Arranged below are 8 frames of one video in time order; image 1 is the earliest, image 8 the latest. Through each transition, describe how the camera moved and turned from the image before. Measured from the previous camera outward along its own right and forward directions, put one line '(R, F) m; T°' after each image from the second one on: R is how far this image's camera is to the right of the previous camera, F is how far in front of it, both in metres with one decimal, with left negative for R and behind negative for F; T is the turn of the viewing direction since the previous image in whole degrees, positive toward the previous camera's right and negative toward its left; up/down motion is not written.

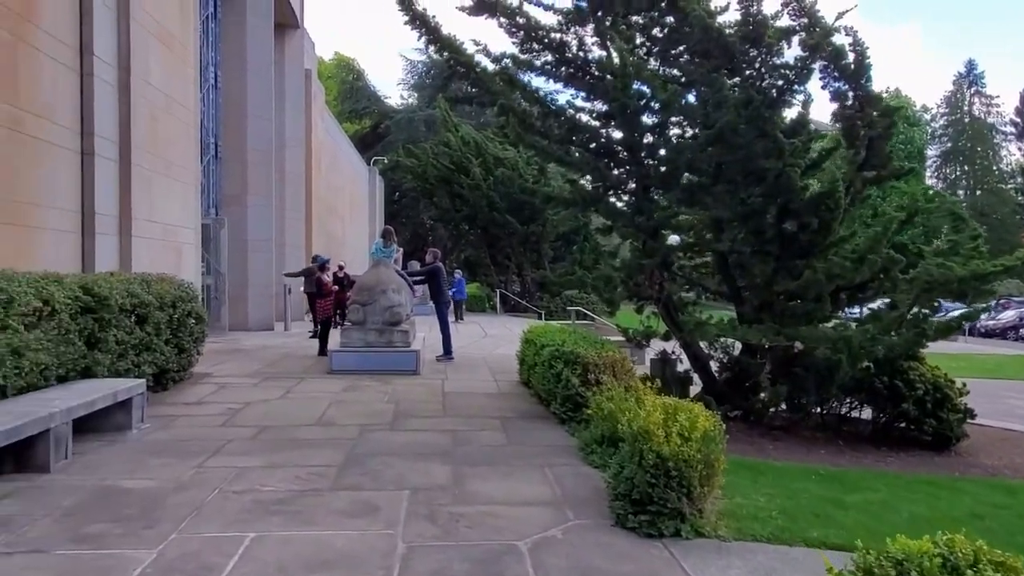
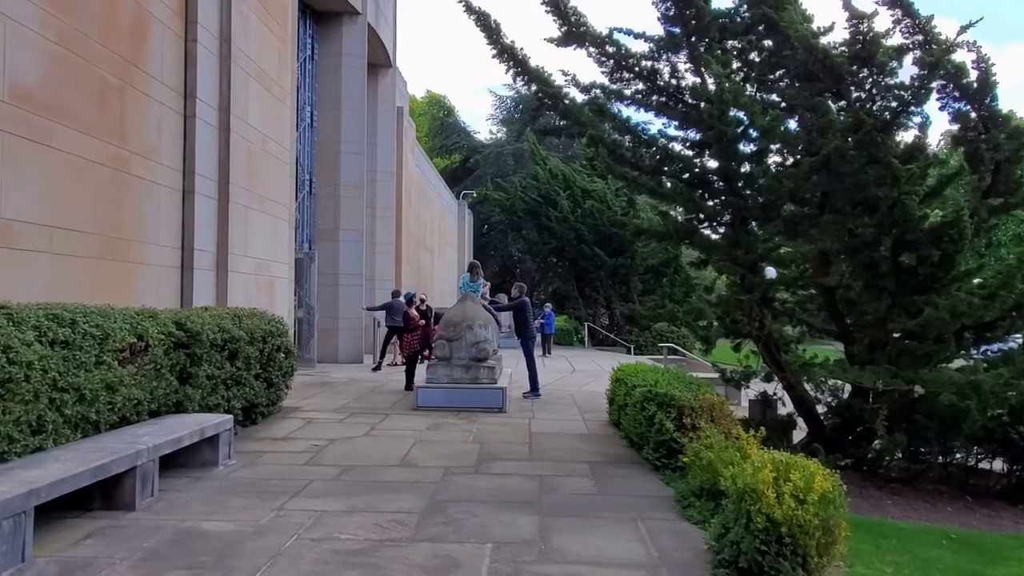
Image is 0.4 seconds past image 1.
(0.0, +0.3) m; -7°
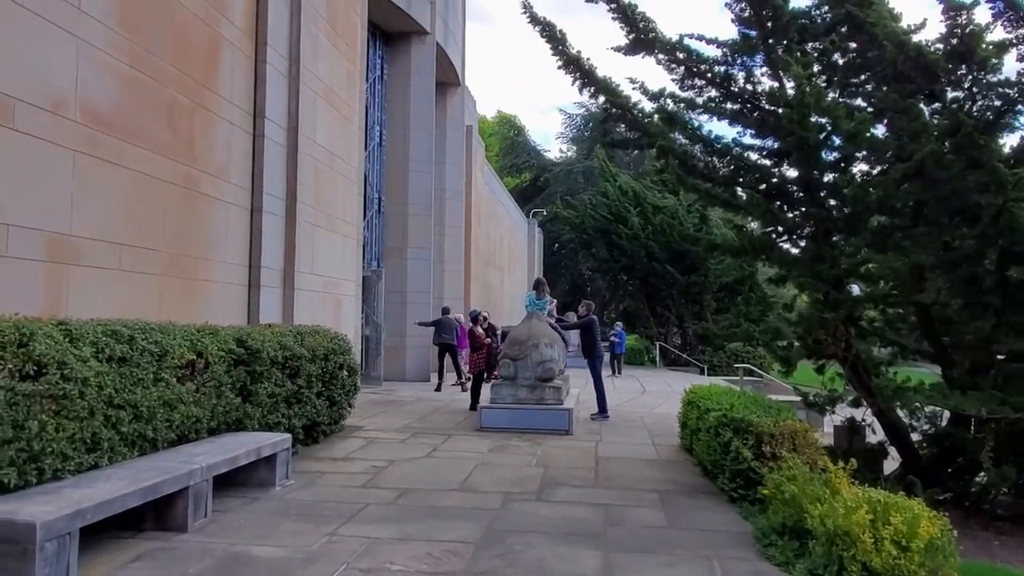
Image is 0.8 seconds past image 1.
(+0.1, +0.3) m; -5°
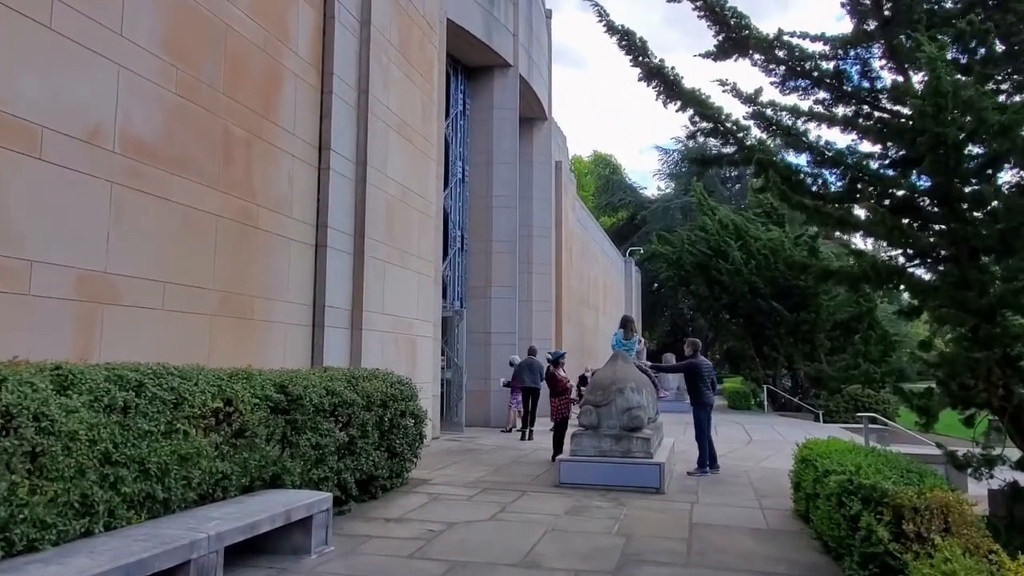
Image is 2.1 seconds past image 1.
(+0.2, +1.0) m; -8°
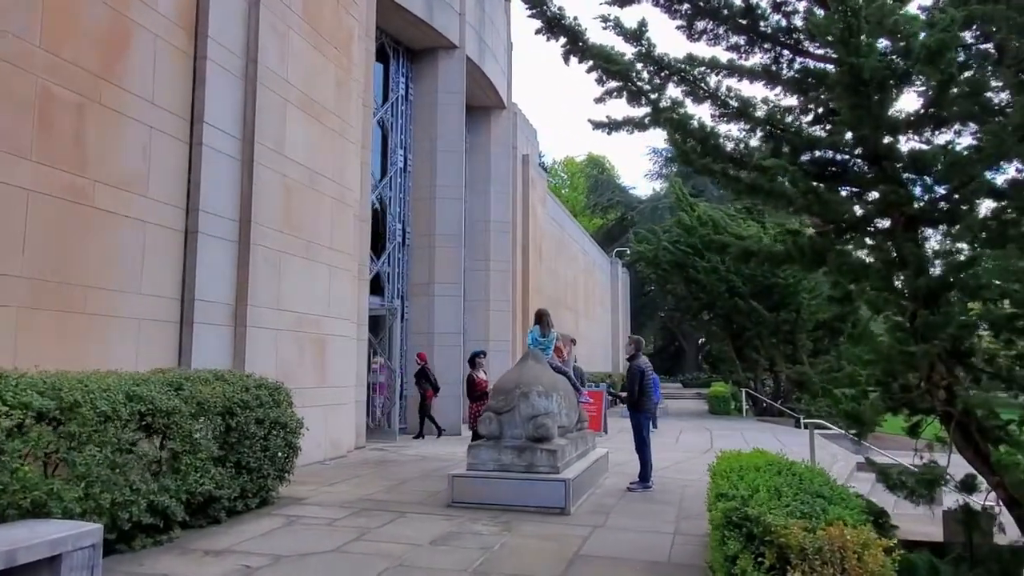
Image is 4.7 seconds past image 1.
(+1.2, +1.2) m; 0°
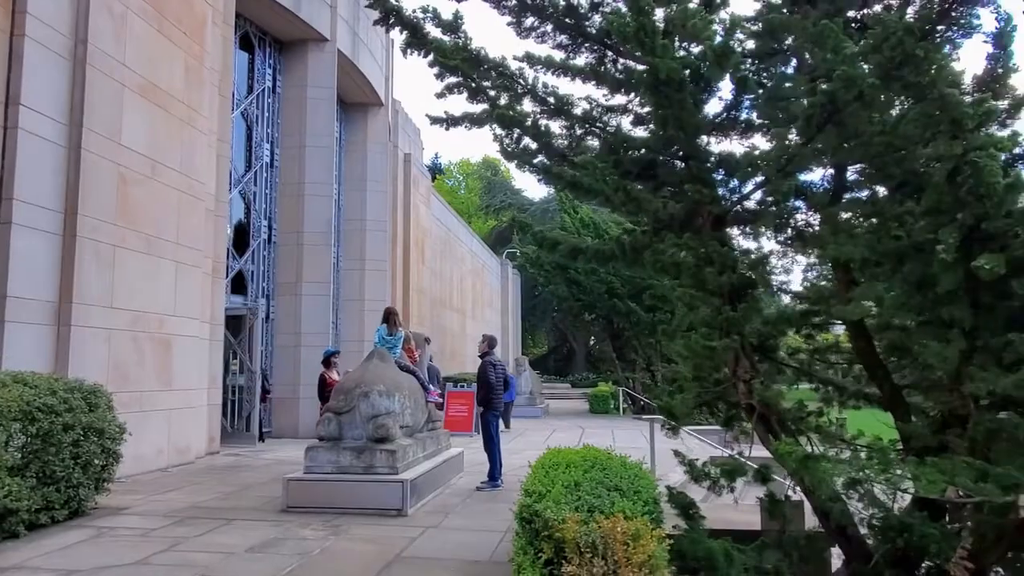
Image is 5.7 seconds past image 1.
(+0.6, +0.1) m; +8°
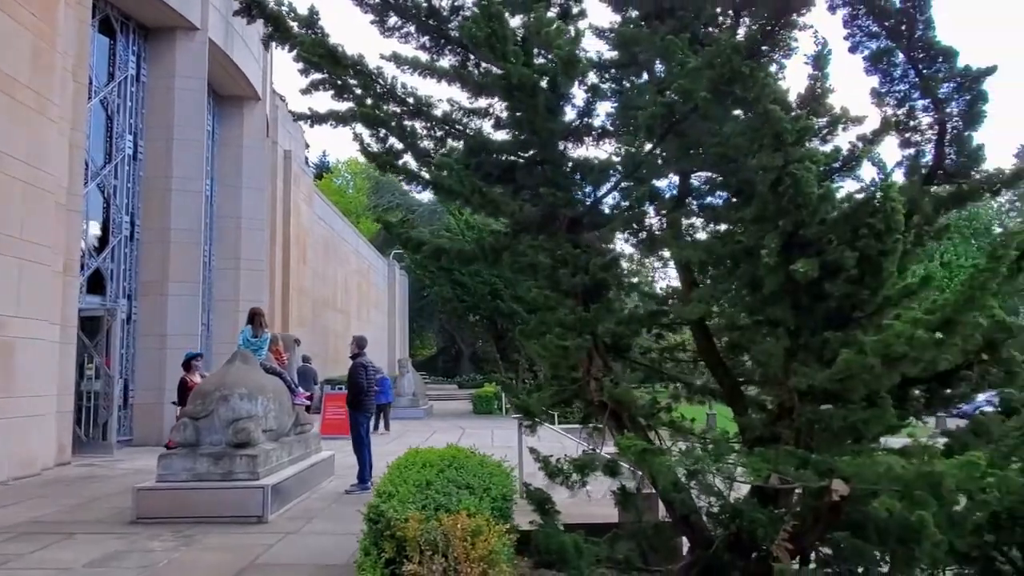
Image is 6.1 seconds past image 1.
(+0.2, -0.1) m; +8°
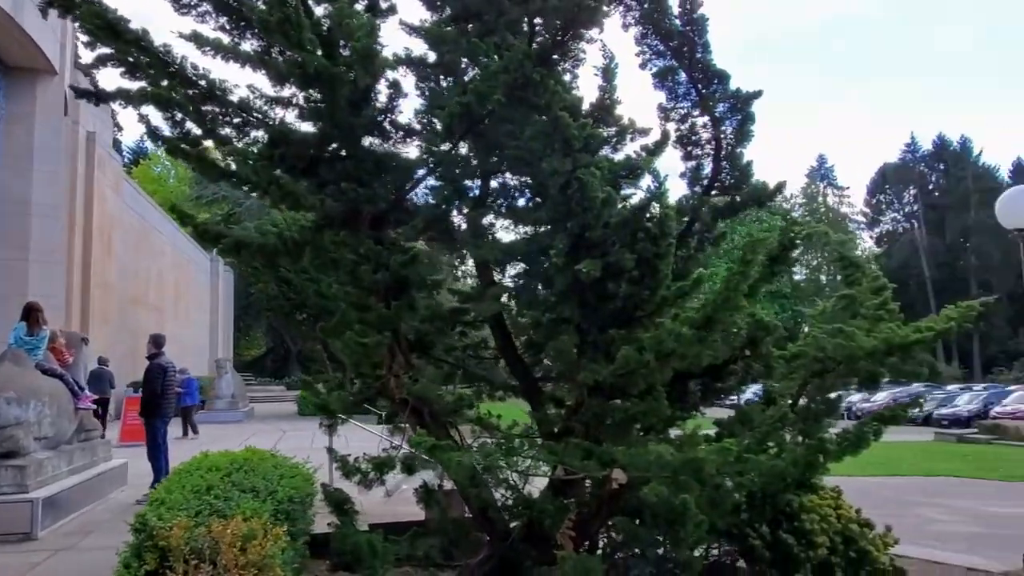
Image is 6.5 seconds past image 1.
(+0.3, 0.0) m; +12°
